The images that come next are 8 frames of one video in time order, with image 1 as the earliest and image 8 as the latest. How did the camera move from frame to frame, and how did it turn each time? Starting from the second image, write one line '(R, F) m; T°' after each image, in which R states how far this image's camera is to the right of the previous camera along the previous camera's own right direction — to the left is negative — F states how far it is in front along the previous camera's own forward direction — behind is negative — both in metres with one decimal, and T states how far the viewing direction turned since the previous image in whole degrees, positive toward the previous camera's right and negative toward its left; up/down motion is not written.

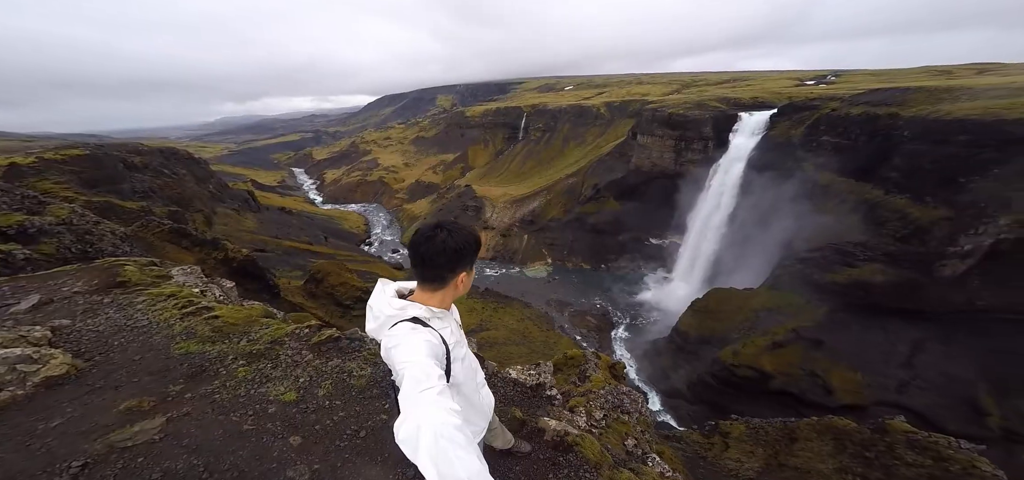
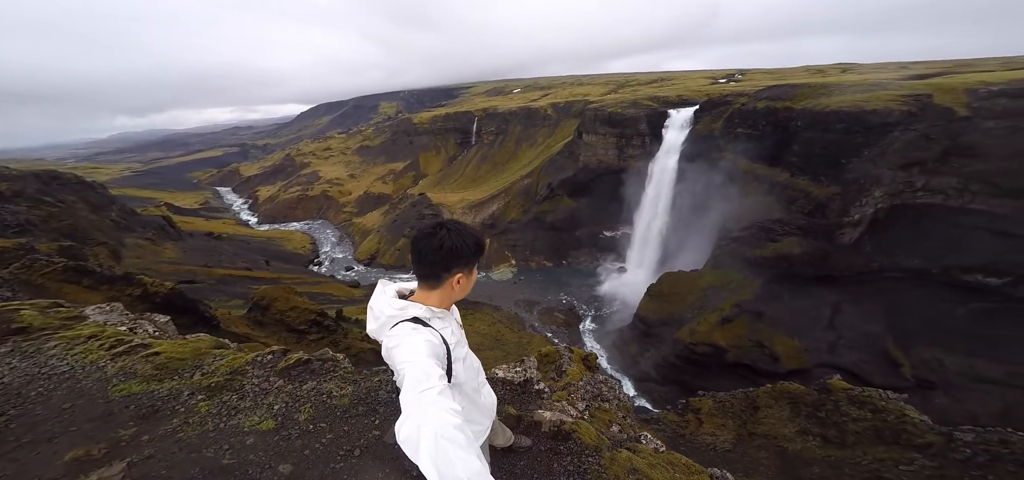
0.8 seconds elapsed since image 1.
(-0.6, +0.1) m; +8°
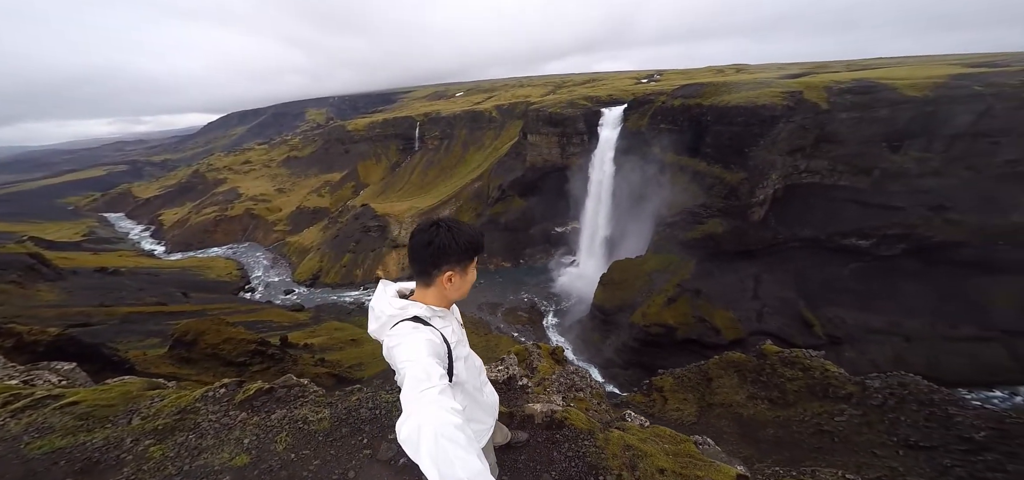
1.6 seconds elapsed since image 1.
(-0.6, 0.0) m; +9°
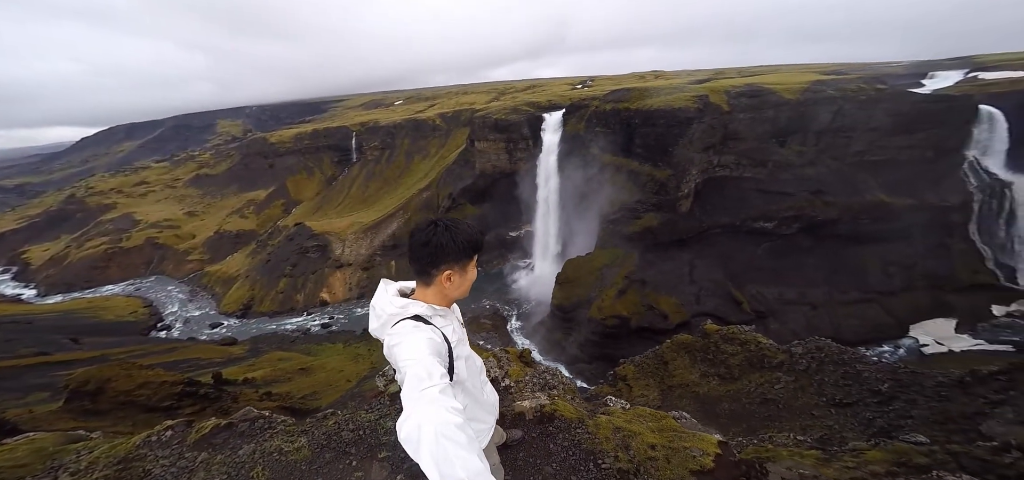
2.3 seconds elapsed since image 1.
(-0.6, 0.0) m; +9°
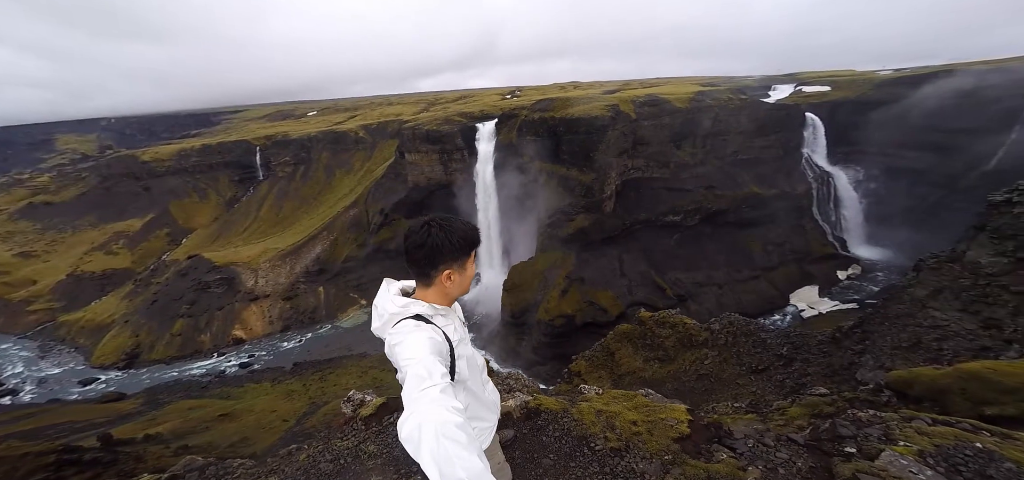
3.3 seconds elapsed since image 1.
(-0.9, 0.0) m; +11°
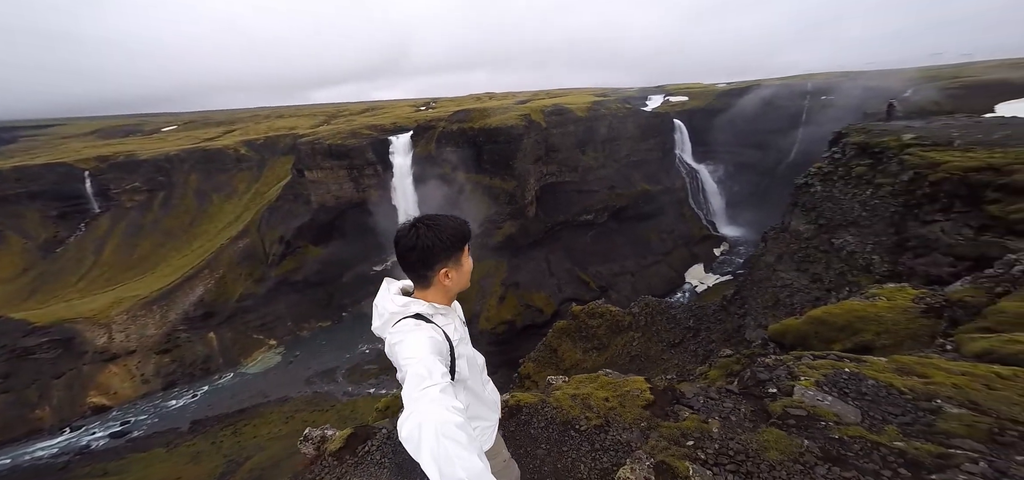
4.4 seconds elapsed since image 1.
(-1.0, +0.1) m; +14°
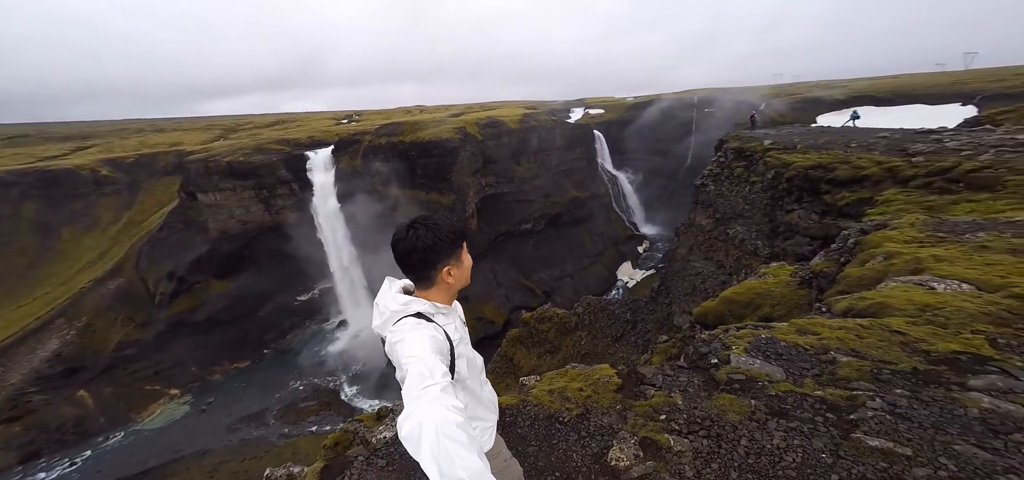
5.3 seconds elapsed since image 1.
(-0.8, +0.1) m; +12°
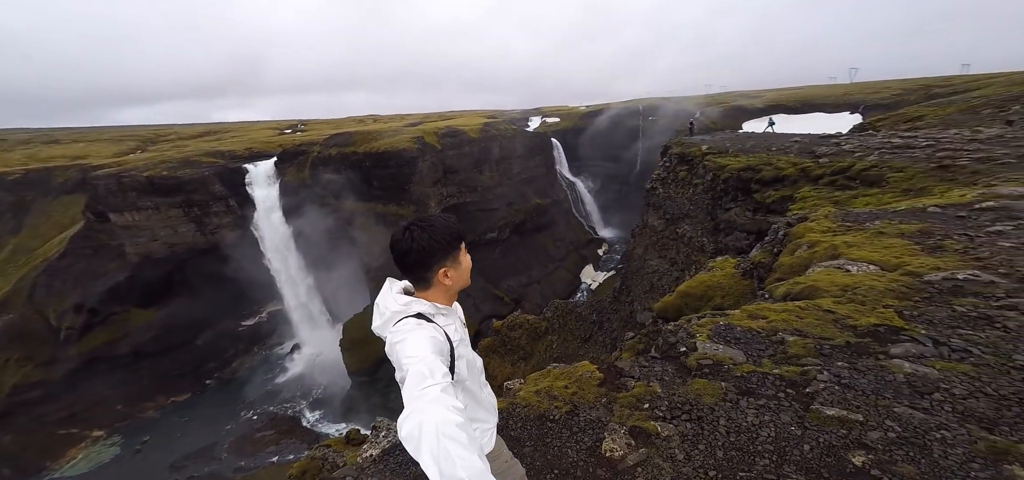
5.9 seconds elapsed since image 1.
(-0.5, +0.1) m; +7°
